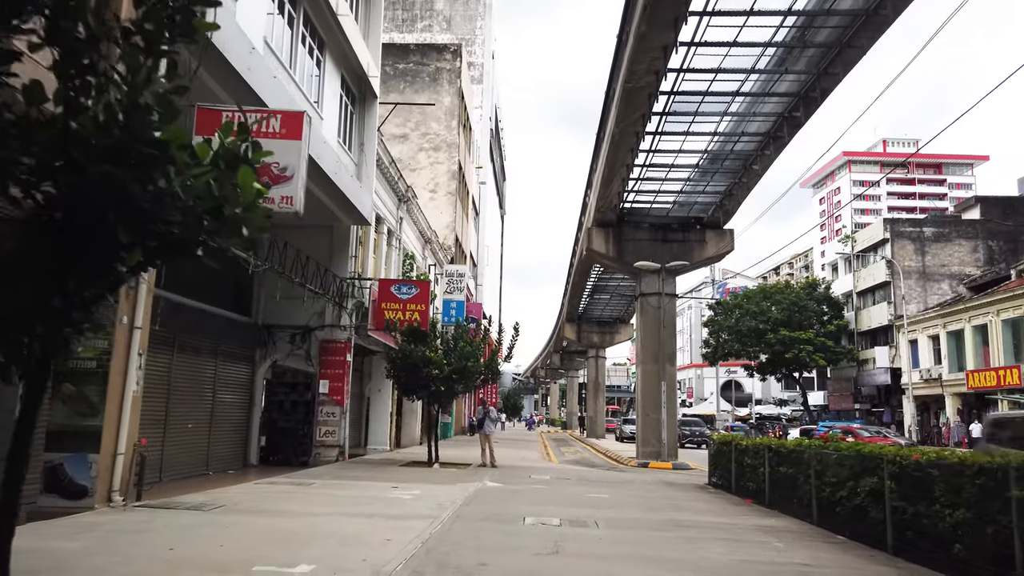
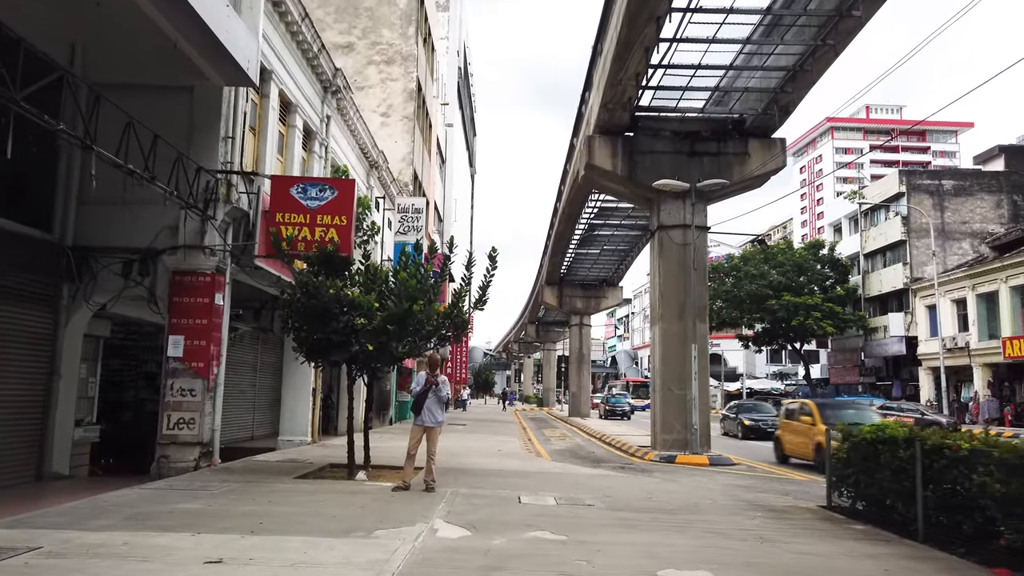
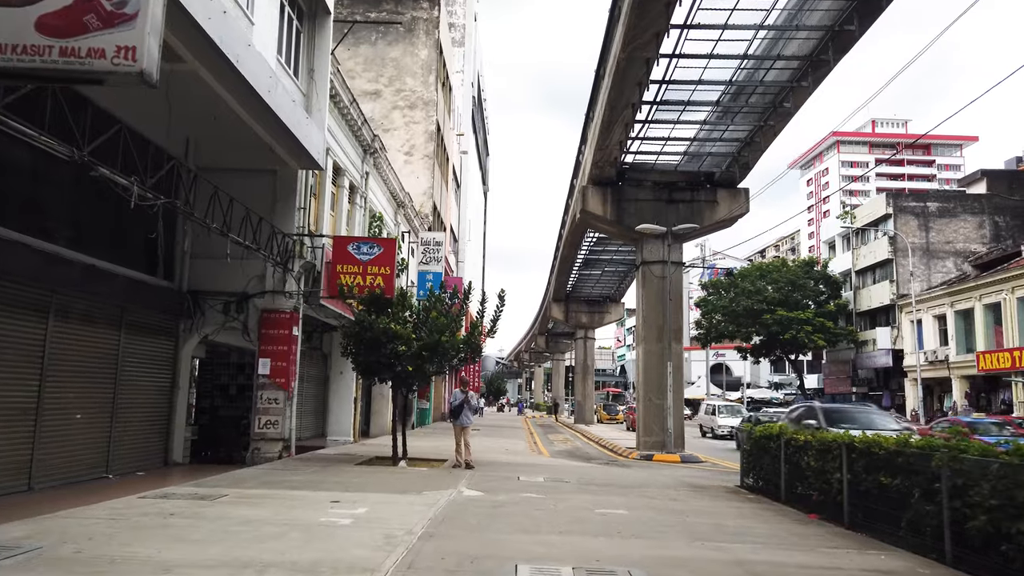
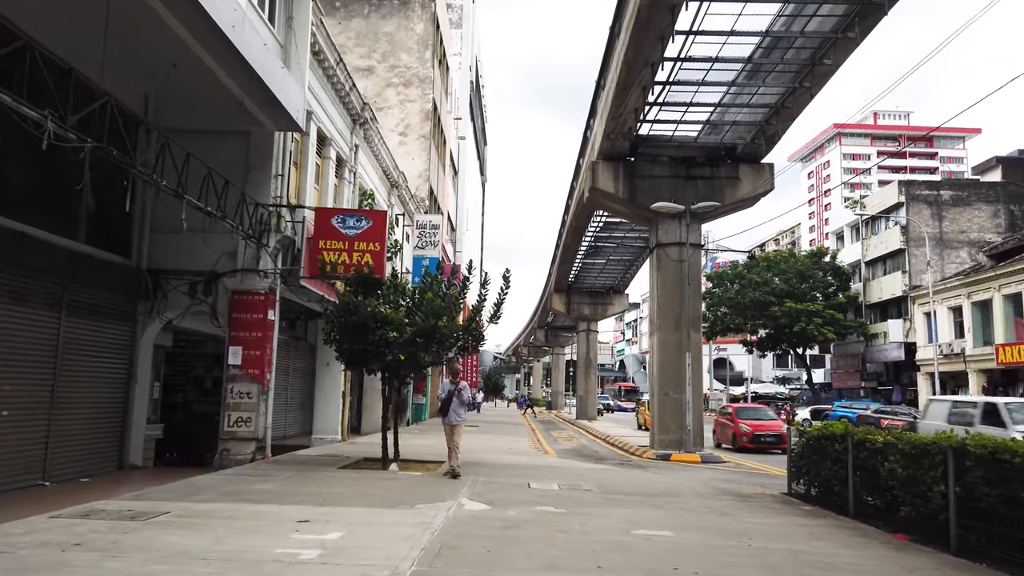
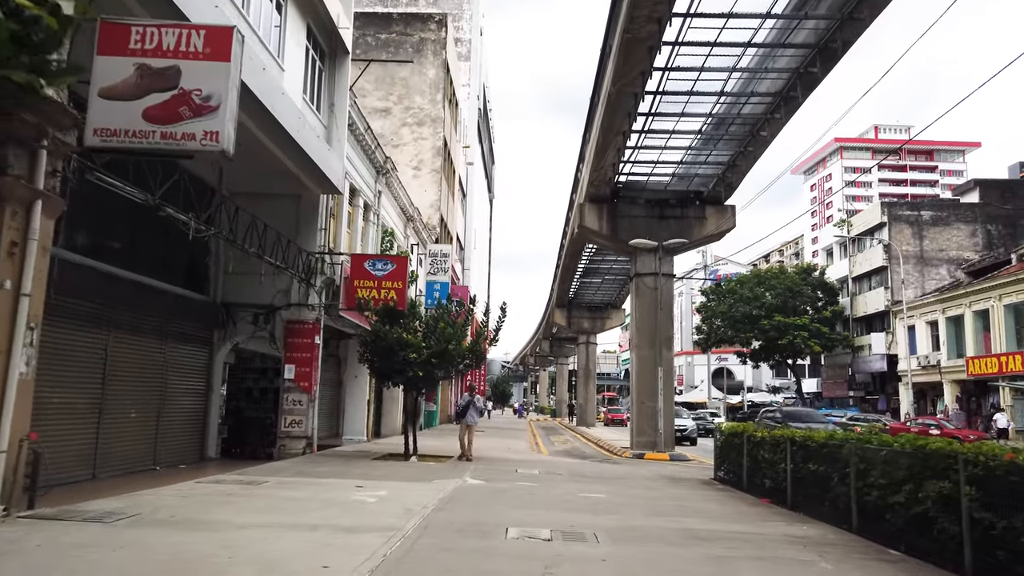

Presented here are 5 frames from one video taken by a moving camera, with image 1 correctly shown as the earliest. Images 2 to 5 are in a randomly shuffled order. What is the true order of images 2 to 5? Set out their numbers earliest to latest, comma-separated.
5, 3, 4, 2
